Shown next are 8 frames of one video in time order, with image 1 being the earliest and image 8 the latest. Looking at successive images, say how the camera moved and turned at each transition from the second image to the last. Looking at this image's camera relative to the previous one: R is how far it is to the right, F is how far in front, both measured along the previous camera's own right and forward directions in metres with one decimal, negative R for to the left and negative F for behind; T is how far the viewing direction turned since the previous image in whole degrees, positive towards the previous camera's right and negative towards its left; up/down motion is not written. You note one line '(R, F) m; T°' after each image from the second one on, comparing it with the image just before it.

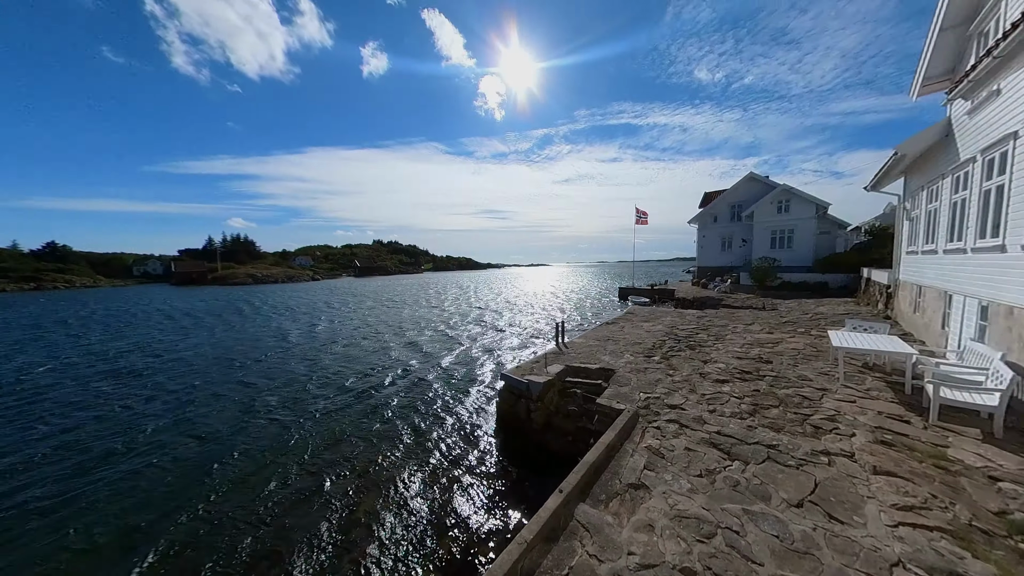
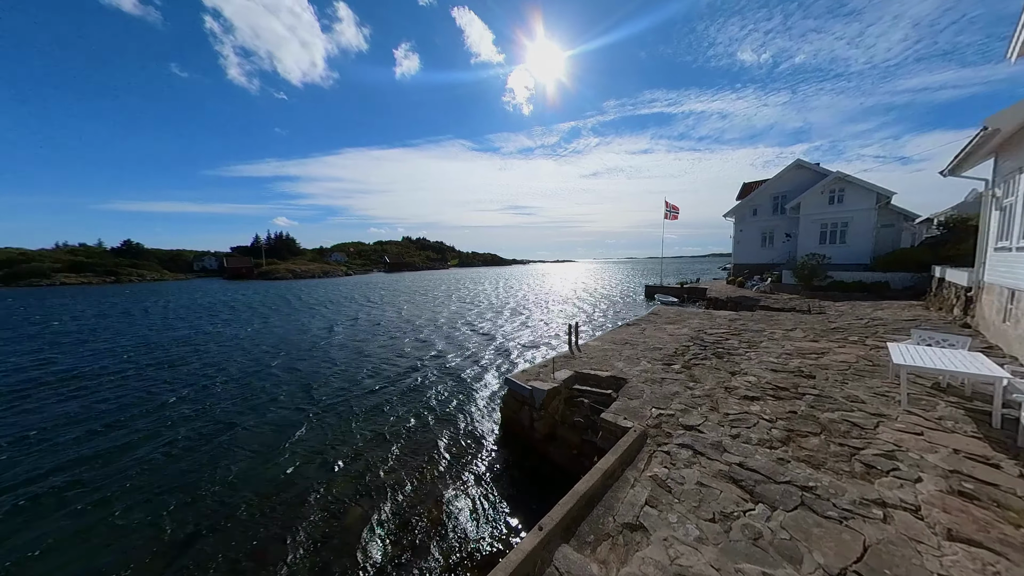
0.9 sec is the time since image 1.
(+0.6, +0.5) m; -5°
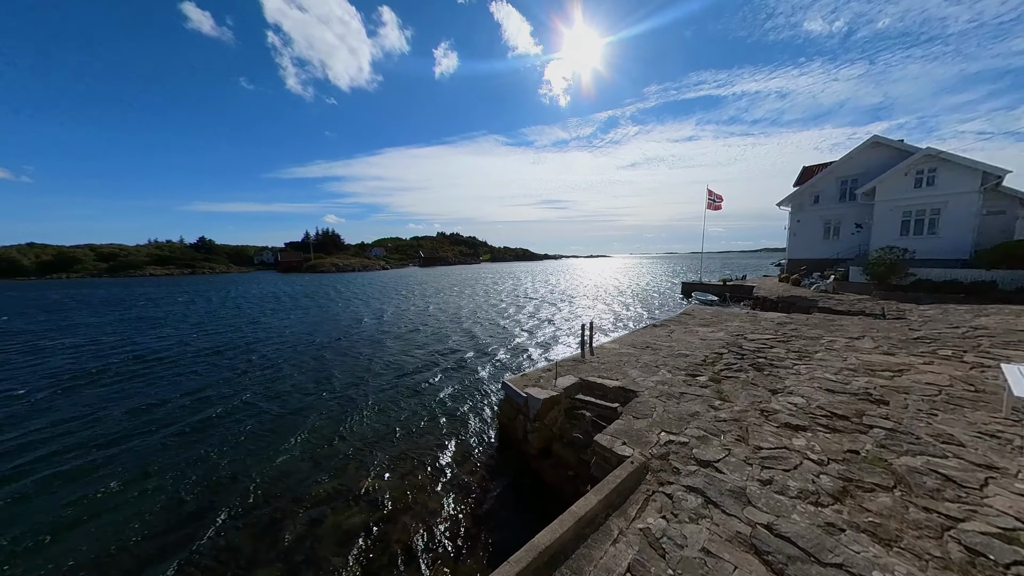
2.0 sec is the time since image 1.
(+0.9, +0.9) m; -6°
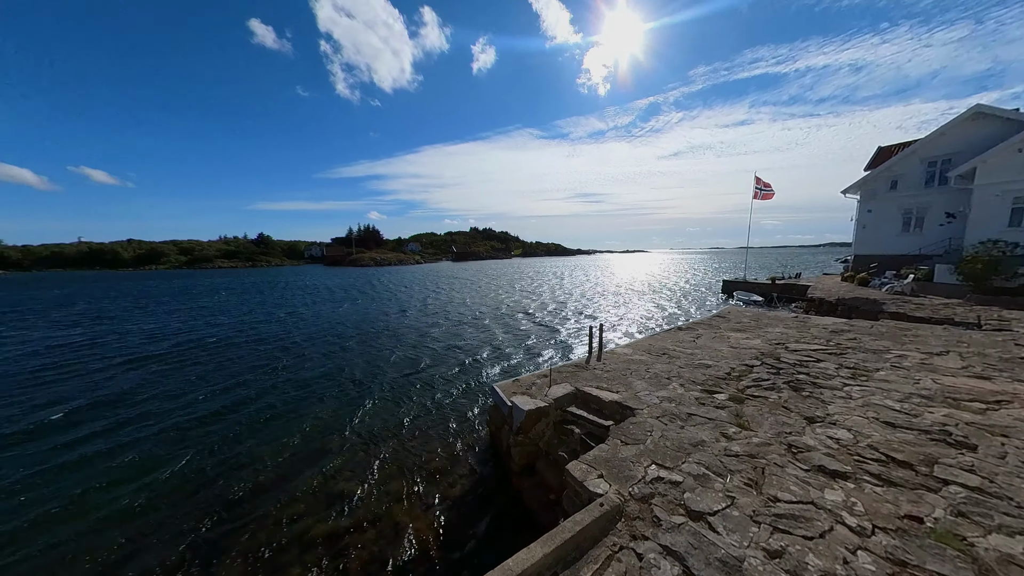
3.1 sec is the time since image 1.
(+1.0, +0.7) m; -6°
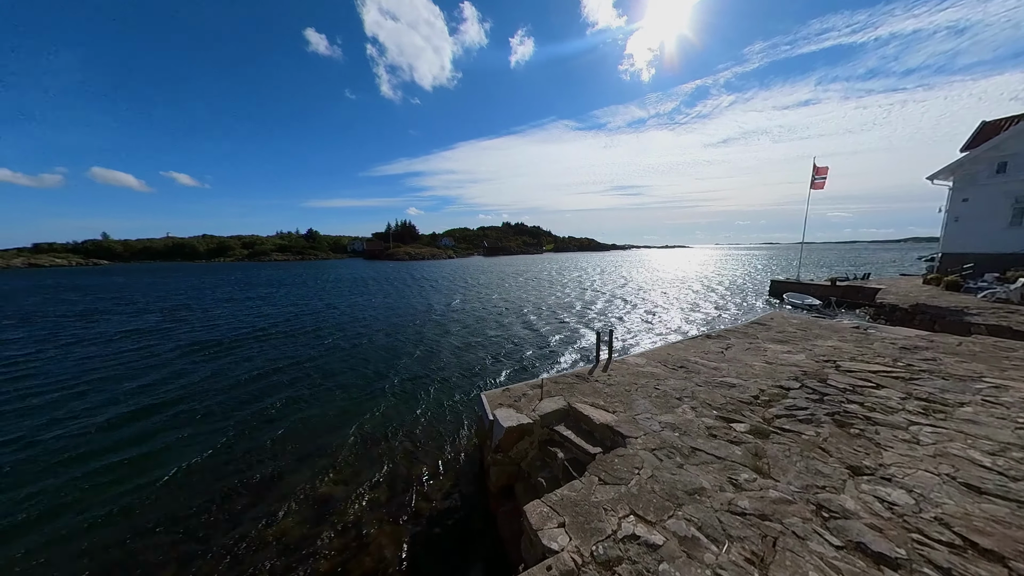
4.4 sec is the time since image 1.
(+1.0, +0.7) m; -6°
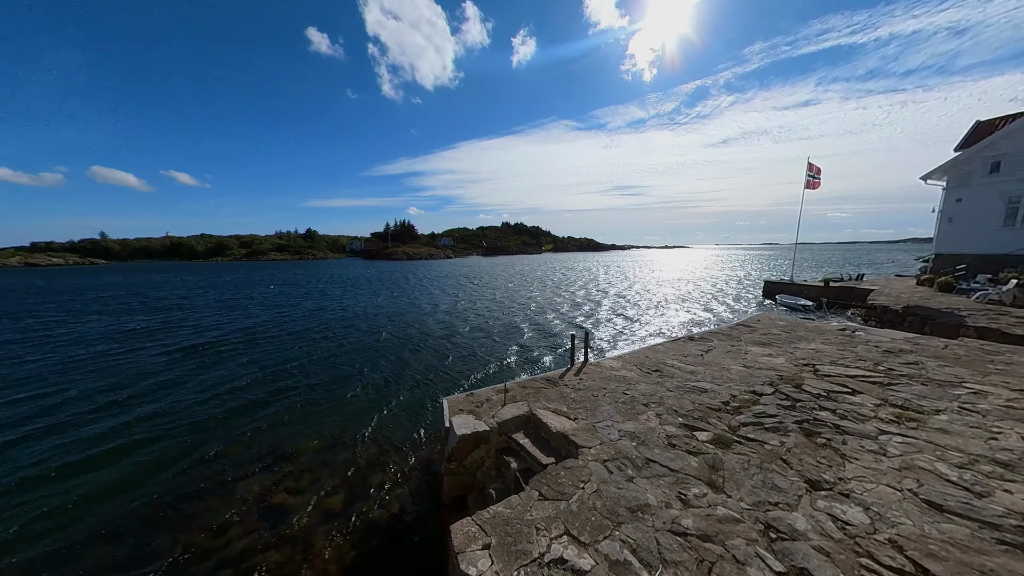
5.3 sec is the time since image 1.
(+0.8, +0.2) m; 0°
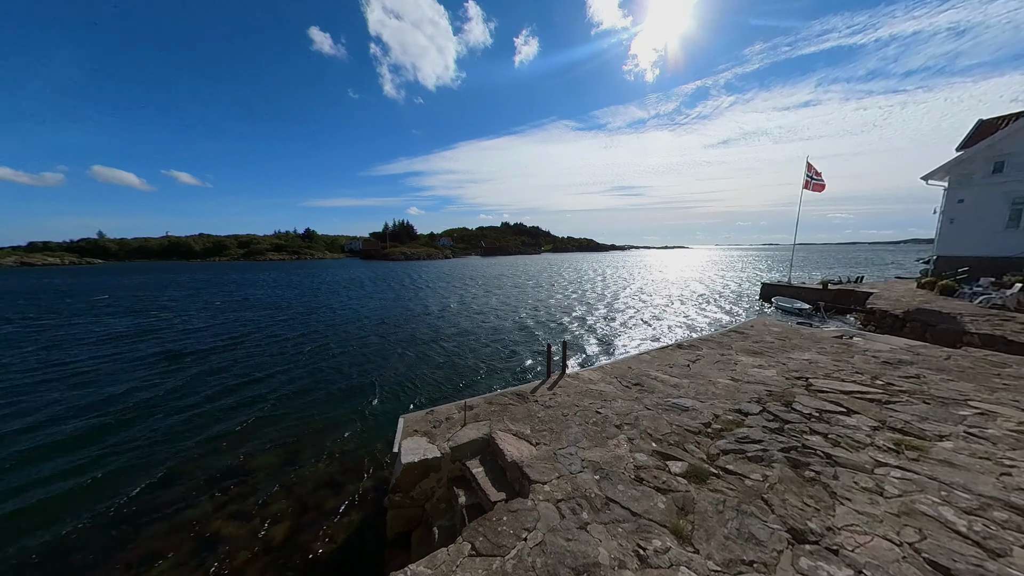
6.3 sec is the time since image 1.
(+0.8, +0.6) m; 0°
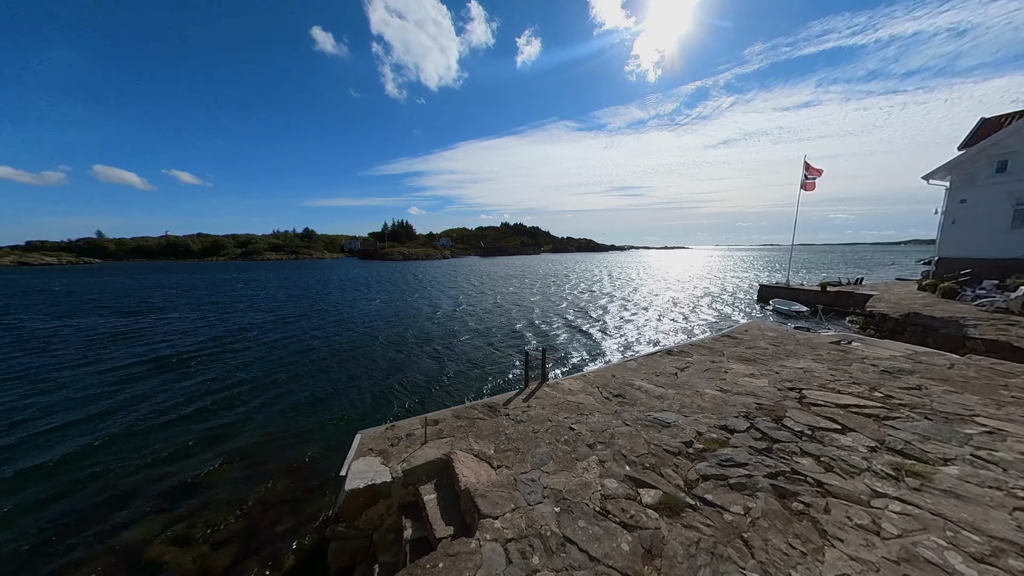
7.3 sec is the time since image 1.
(+0.6, +0.5) m; 0°
